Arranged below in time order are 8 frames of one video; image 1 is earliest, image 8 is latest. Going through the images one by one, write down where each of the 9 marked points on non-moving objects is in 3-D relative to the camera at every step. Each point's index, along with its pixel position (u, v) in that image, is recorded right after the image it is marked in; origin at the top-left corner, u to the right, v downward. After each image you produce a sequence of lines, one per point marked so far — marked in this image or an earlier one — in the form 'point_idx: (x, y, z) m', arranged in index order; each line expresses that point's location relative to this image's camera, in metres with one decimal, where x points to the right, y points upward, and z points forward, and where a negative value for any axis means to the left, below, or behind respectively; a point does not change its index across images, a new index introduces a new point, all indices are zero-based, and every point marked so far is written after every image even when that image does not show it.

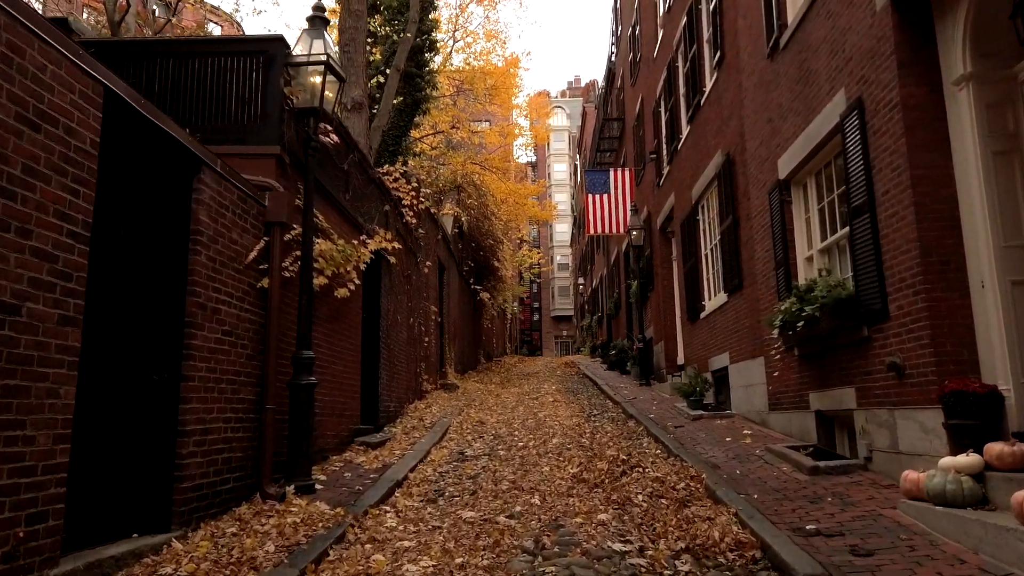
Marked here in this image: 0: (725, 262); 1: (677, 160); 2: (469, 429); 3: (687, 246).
0: (+3.0, +0.4, +10.4) m
1: (+3.1, +2.4, +14.1) m
2: (-0.6, -2.0, +10.4) m
3: (+3.0, +0.7, +13.0) m
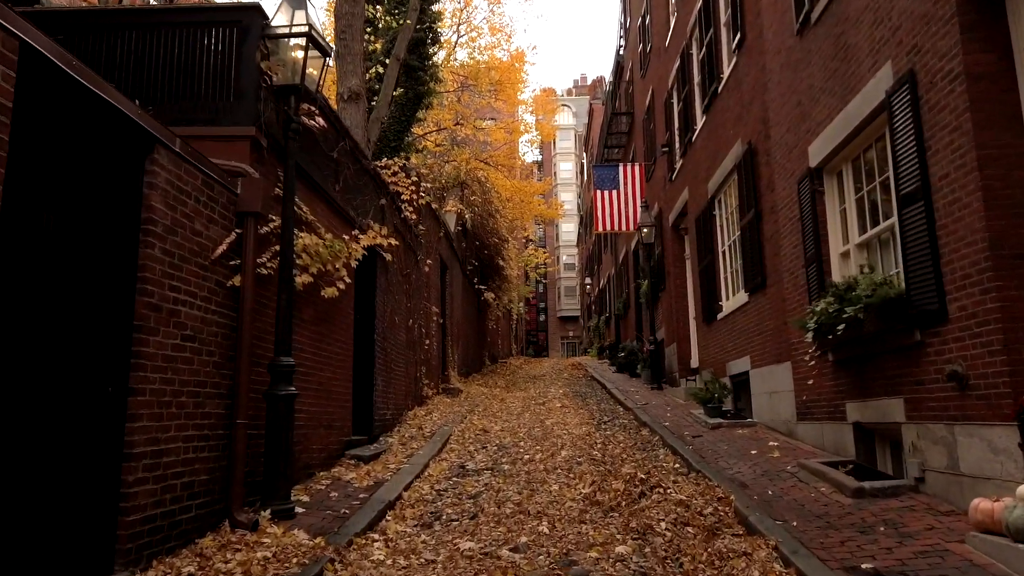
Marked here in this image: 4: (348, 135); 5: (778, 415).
0: (+3.0, +0.4, +9.7) m
1: (+3.2, +2.4, +13.3) m
2: (-0.5, -2.0, +9.7) m
3: (+3.1, +0.7, +12.3) m
4: (-1.7, +1.6, +7.8) m
5: (+3.1, -1.5, +8.6) m
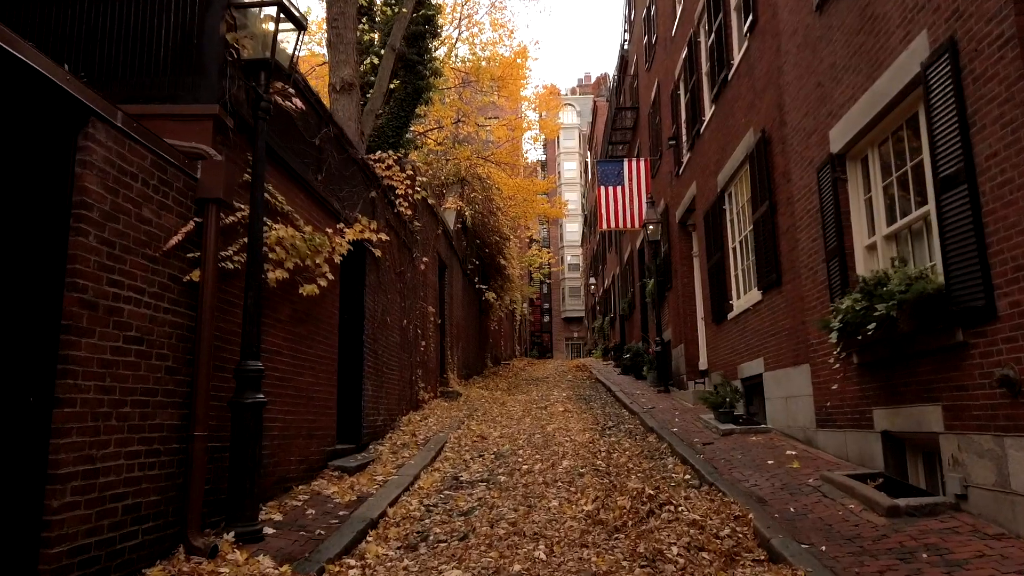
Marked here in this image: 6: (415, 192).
0: (+3.0, +0.4, +9.2) m
1: (+3.2, +2.5, +12.8) m
2: (-0.6, -1.9, +9.2) m
3: (+3.1, +0.8, +11.7) m
4: (-1.7, +1.6, +7.3) m
5: (+3.0, -1.5, +8.0) m
6: (-1.5, +1.5, +11.8) m
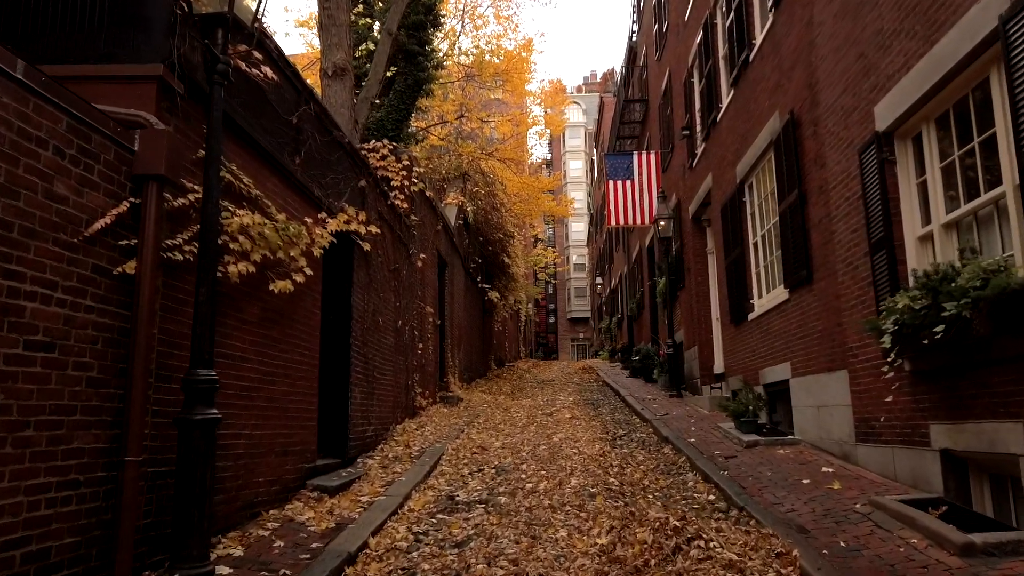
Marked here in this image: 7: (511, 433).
0: (+3.1, +0.4, +8.3) m
1: (+3.2, +2.5, +12.0) m
2: (-0.5, -1.9, +8.4) m
3: (+3.2, +0.8, +10.9) m
4: (-1.7, +1.7, +6.5) m
5: (+3.1, -1.4, +7.2) m
6: (-1.5, +1.5, +11.1) m
7: (0.0, -2.0, +10.2) m
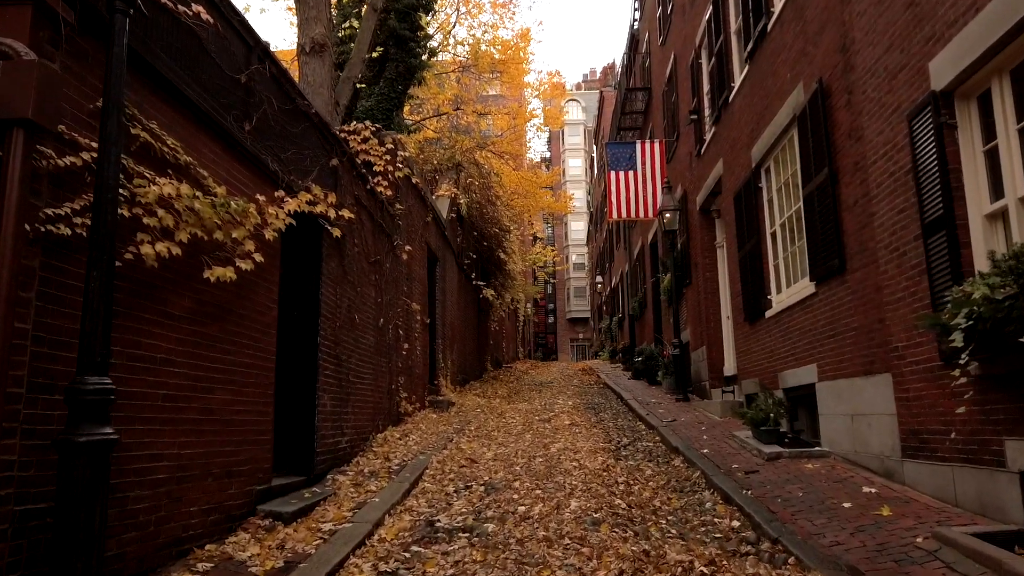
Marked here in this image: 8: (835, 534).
0: (+3.0, +0.5, +7.4) m
1: (+3.1, +2.6, +11.0) m
2: (-0.6, -1.8, +7.4) m
3: (+3.1, +0.9, +10.0) m
4: (-1.8, +1.7, +5.6) m
5: (+3.0, -1.4, +6.3) m
6: (-1.6, +1.6, +10.1) m
7: (-0.1, -1.9, +9.3) m
8: (+2.0, -1.5, +4.7) m
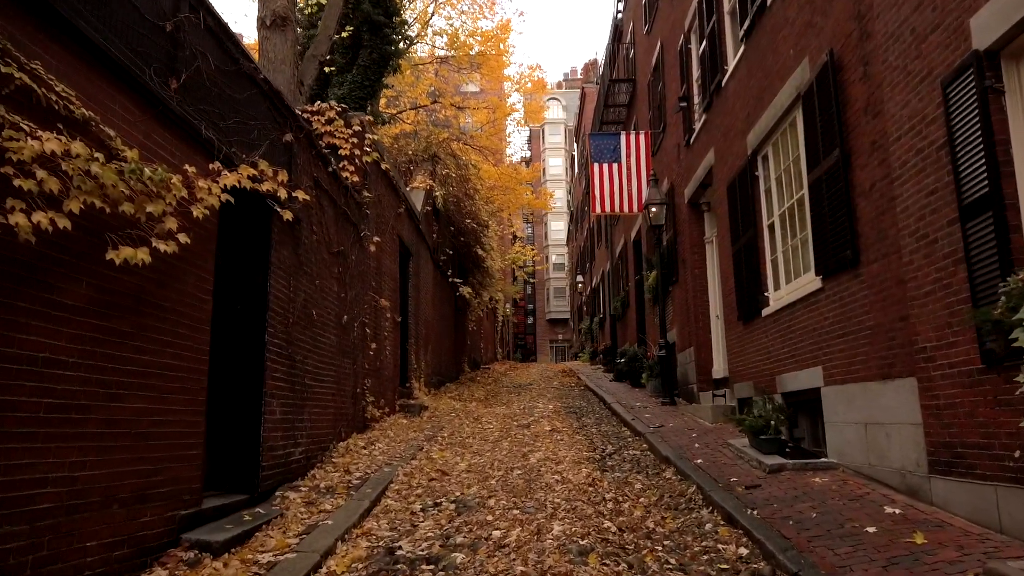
0: (+2.8, +0.6, +6.7) m
1: (+2.8, +2.6, +10.3) m
2: (-0.8, -1.8, +6.7) m
3: (+2.8, +0.9, +9.3) m
4: (-2.0, +1.8, +4.7) m
5: (+2.8, -1.3, +5.6) m
6: (-1.8, +1.7, +9.3) m
7: (-0.4, -1.9, +8.5) m
8: (+1.9, -1.5, +4.0) m
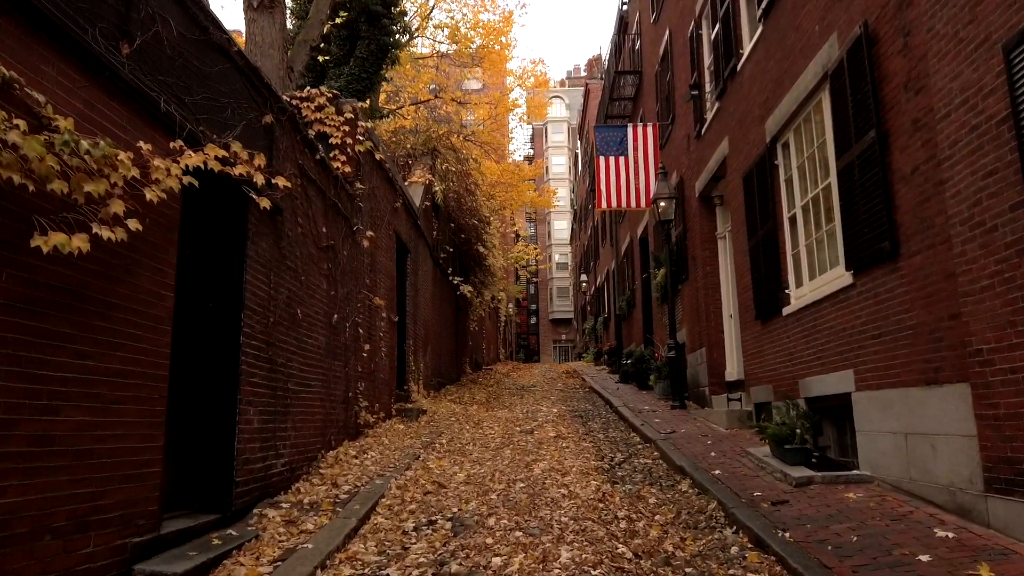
0: (+2.8, +0.6, +6.2) m
1: (+2.9, +2.6, +9.8) m
2: (-0.8, -1.7, +6.1) m
3: (+2.8, +0.9, +8.7) m
4: (-2.0, +1.8, +4.2) m
5: (+2.8, -1.3, +5.0) m
6: (-1.8, +1.7, +8.8) m
7: (-0.3, -1.8, +8.0) m
8: (+1.9, -1.5, +3.4) m
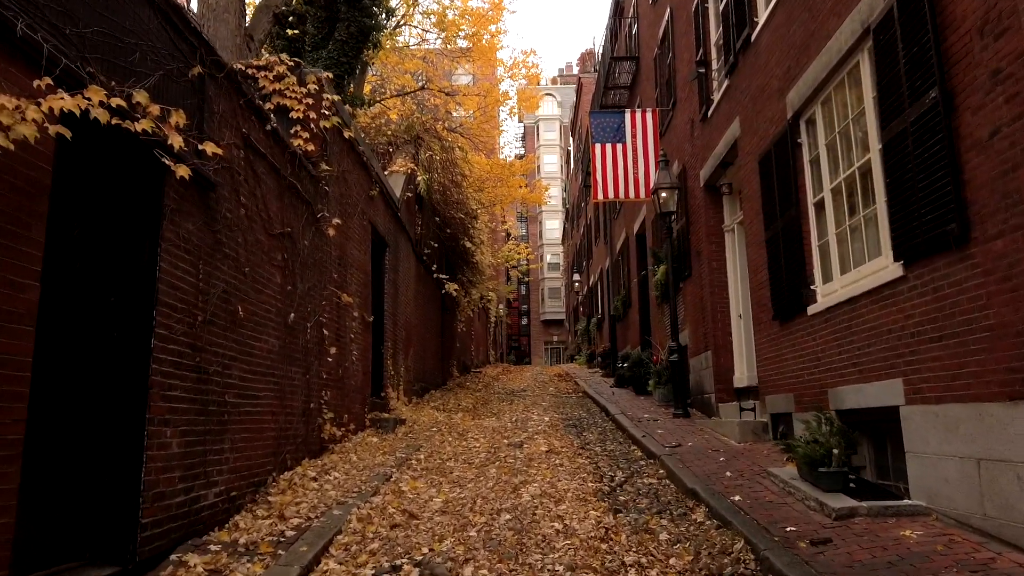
0: (+2.7, +0.6, +5.1) m
1: (+2.7, +2.7, +8.8) m
2: (-0.9, -1.7, +5.0) m
3: (+2.7, +1.0, +7.7) m
4: (-2.0, +1.9, +3.1) m
5: (+2.7, -1.2, +4.0) m
6: (-1.9, +1.7, +7.7) m
7: (-0.5, -1.8, +6.9) m
8: (+1.8, -1.4, +2.4) m
